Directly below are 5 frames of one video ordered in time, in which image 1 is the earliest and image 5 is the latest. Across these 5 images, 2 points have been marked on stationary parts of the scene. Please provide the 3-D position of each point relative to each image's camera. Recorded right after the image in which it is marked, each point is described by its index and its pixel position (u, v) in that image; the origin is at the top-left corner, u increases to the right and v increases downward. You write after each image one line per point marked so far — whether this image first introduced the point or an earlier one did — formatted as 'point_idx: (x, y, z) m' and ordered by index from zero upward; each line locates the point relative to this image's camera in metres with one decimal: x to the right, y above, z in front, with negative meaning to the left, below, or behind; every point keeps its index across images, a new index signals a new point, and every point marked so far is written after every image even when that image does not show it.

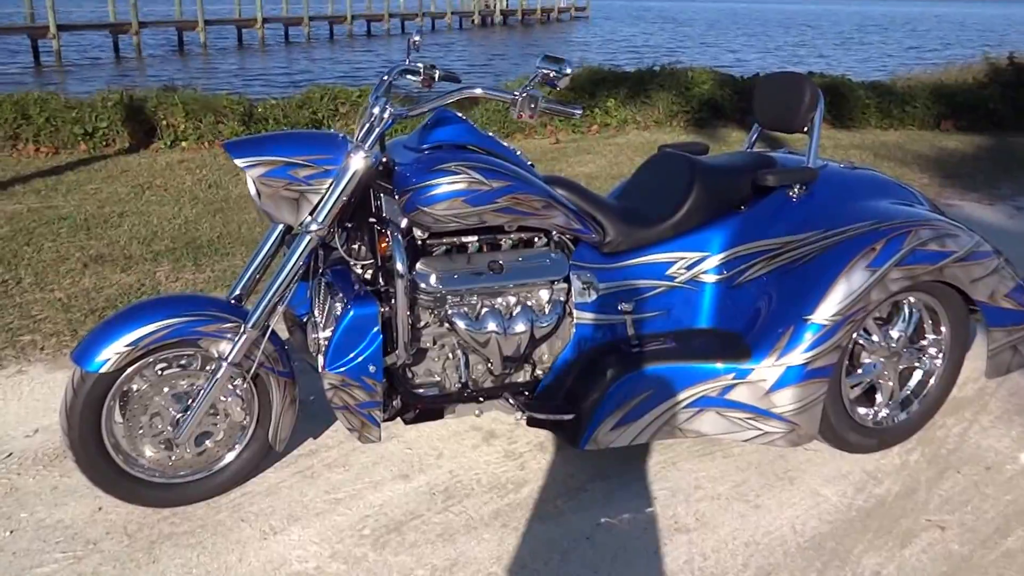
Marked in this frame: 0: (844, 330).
0: (+1.1, -0.1, +3.4) m
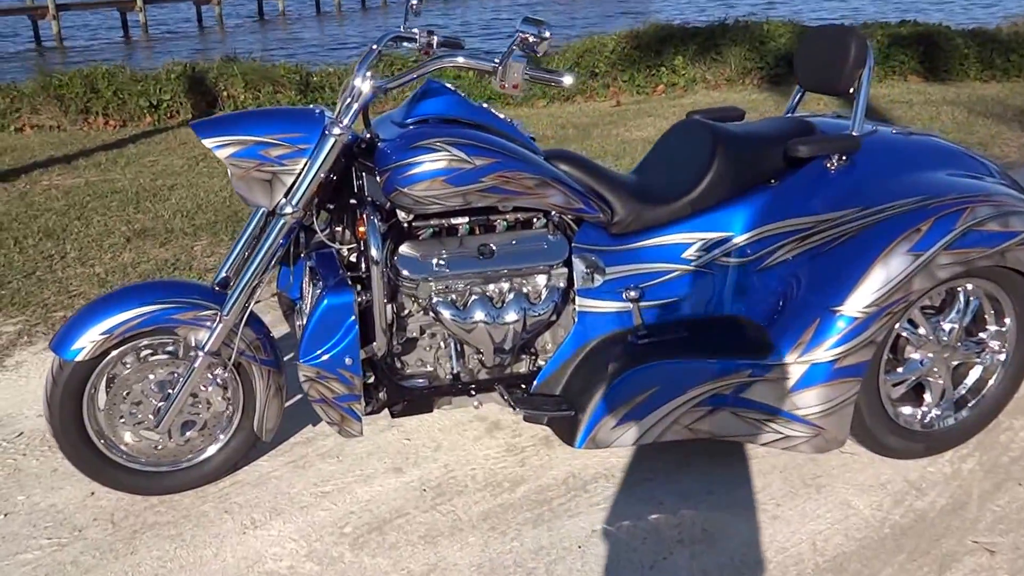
0: (+1.1, -0.1, +3.0) m
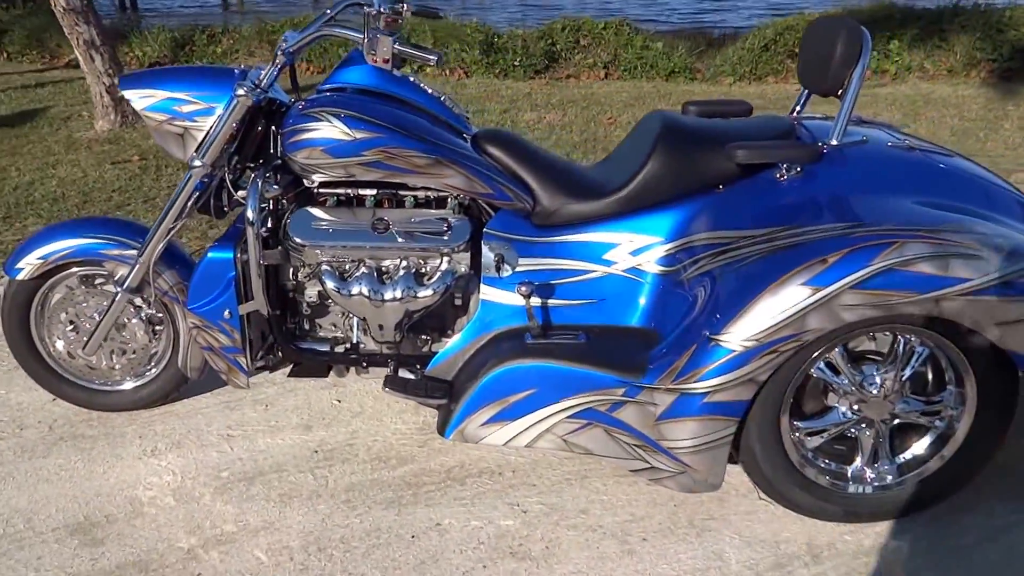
0: (+0.6, -0.2, +2.6) m
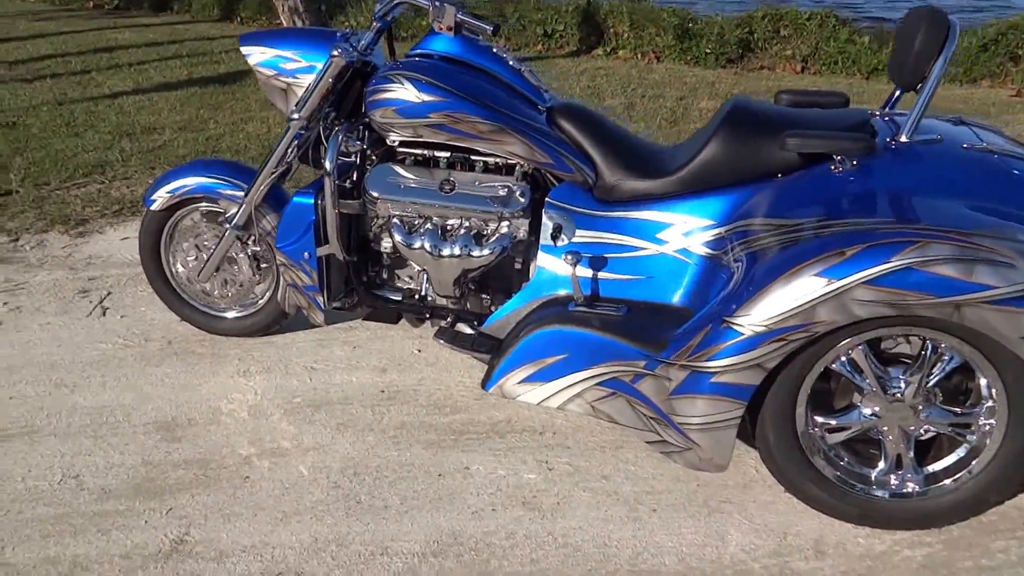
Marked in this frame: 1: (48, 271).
0: (+0.7, -0.2, +2.6) m
1: (-2.0, +0.1, +4.3) m
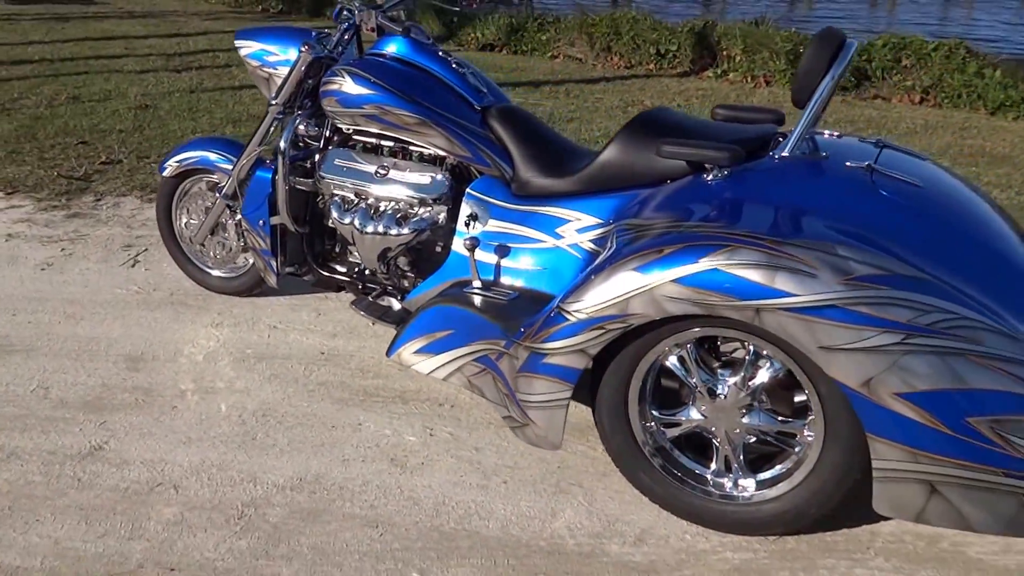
0: (+0.2, -0.1, +2.8) m
1: (-2.0, +0.3, +5.0) m
